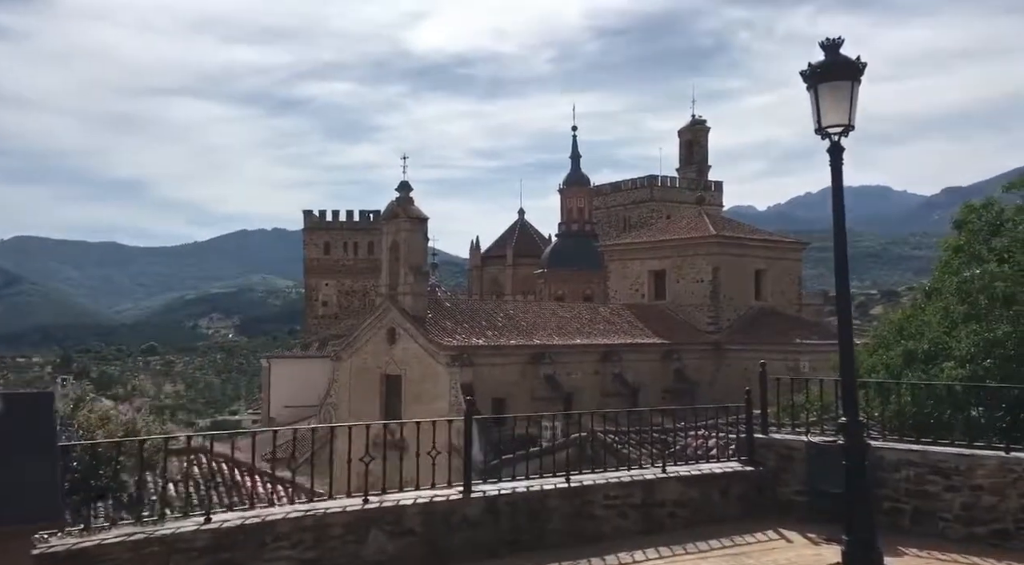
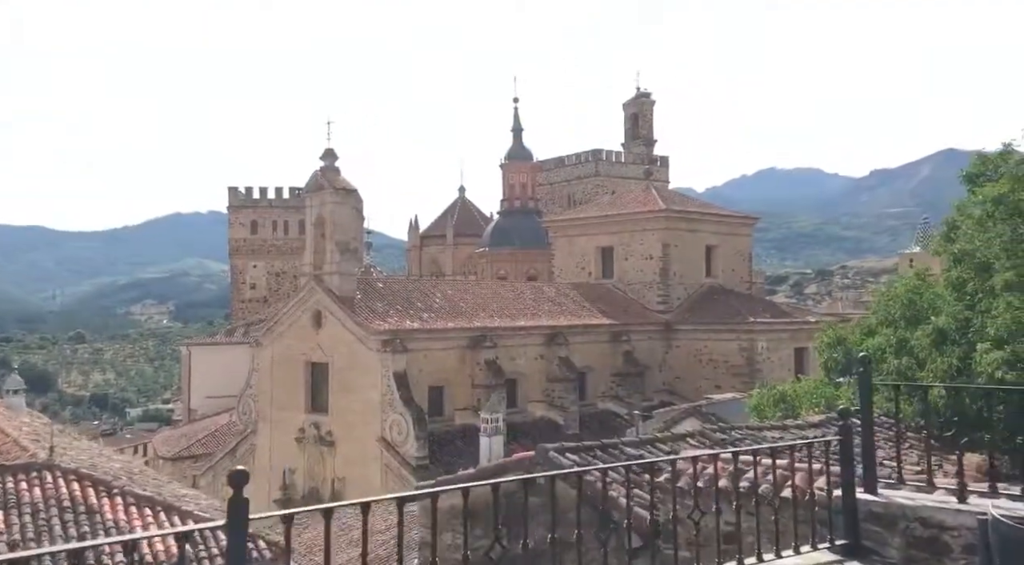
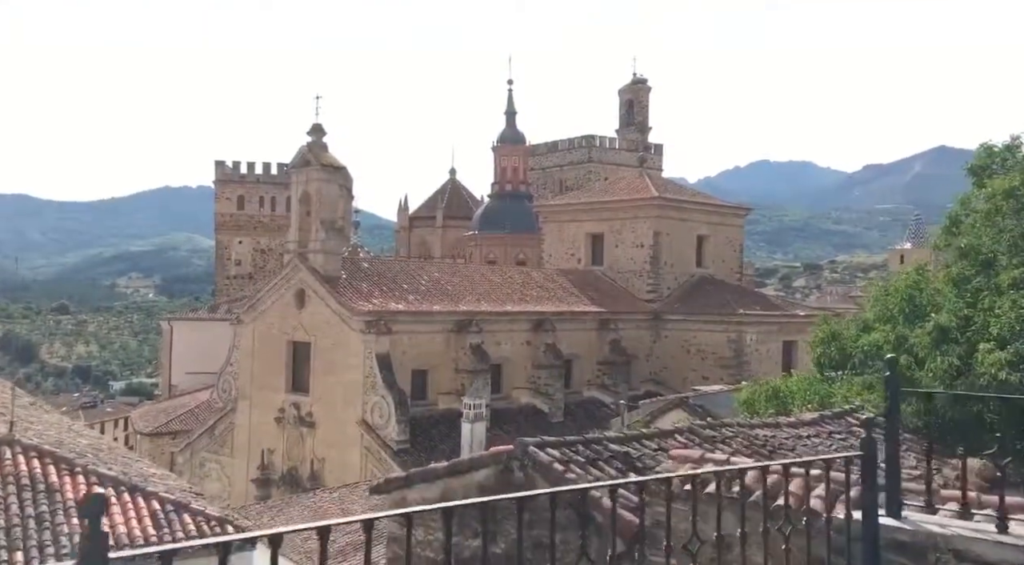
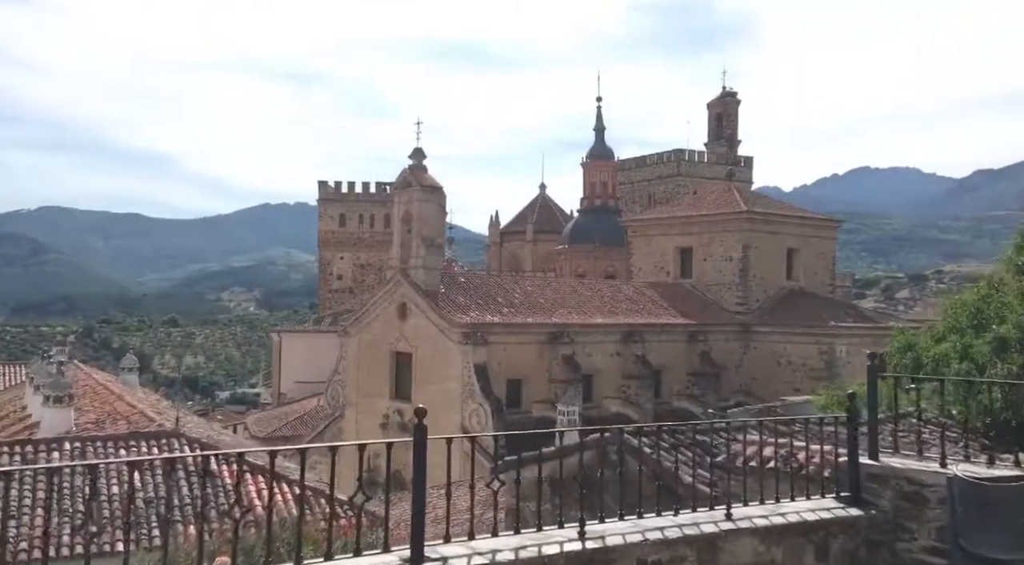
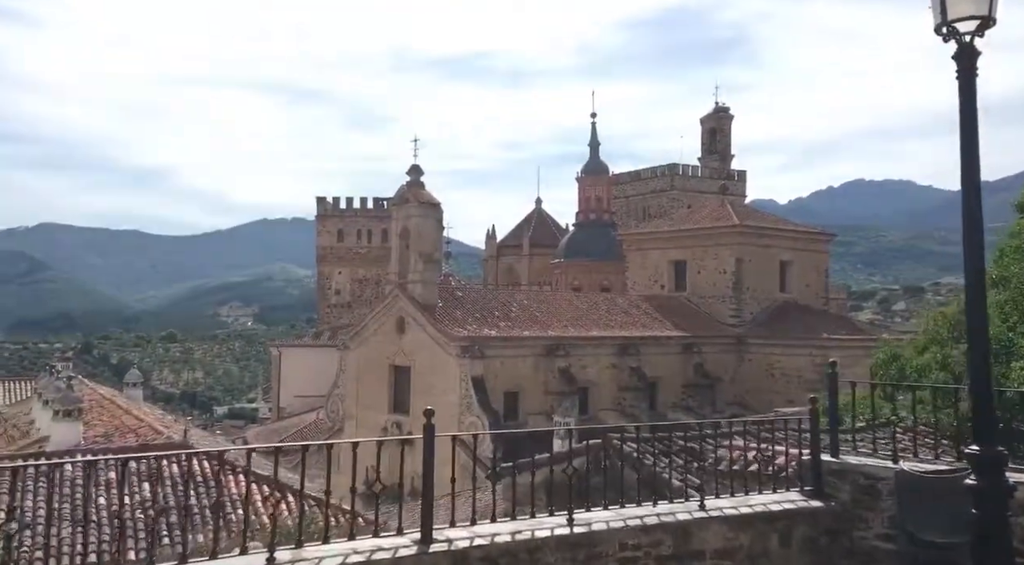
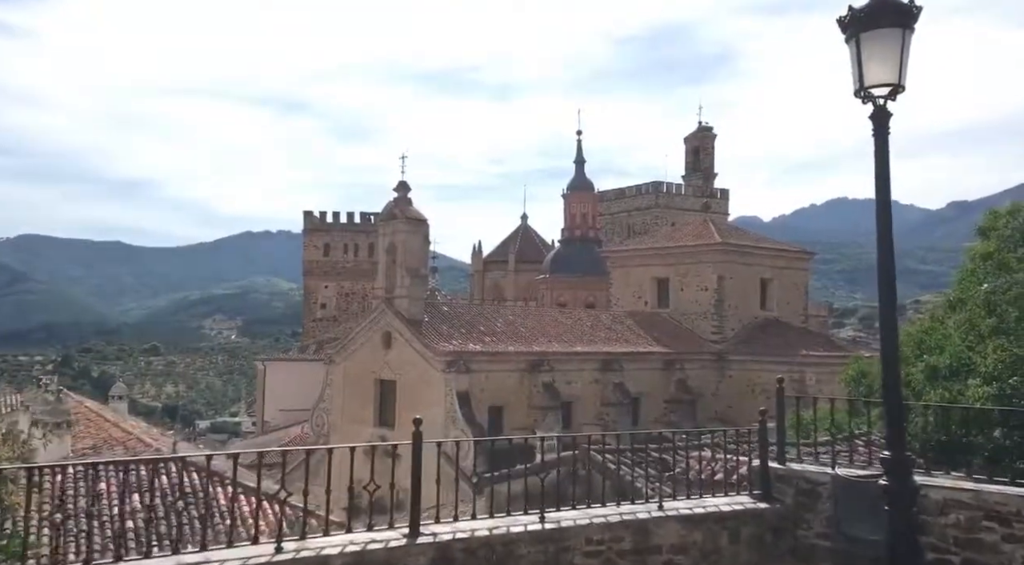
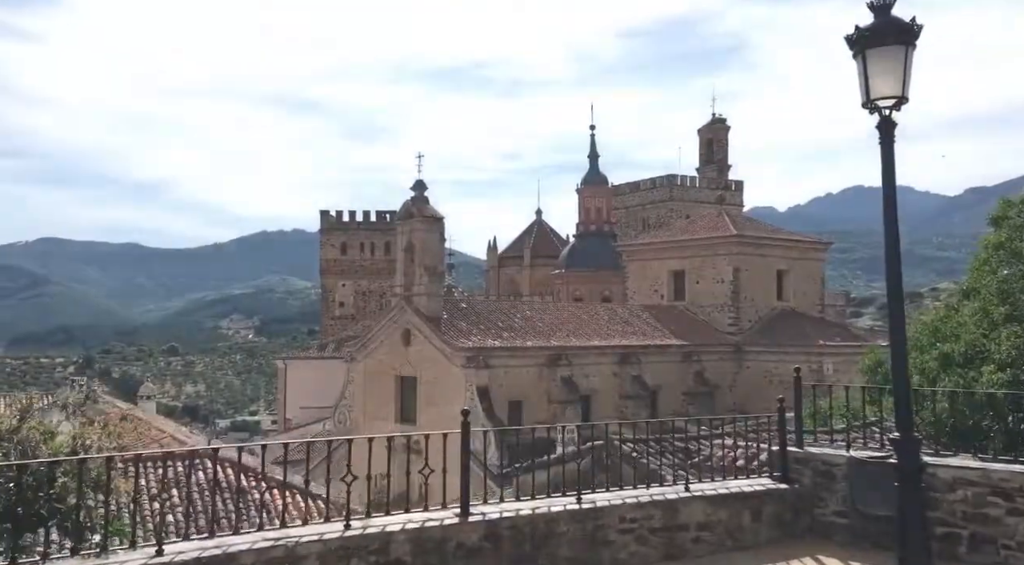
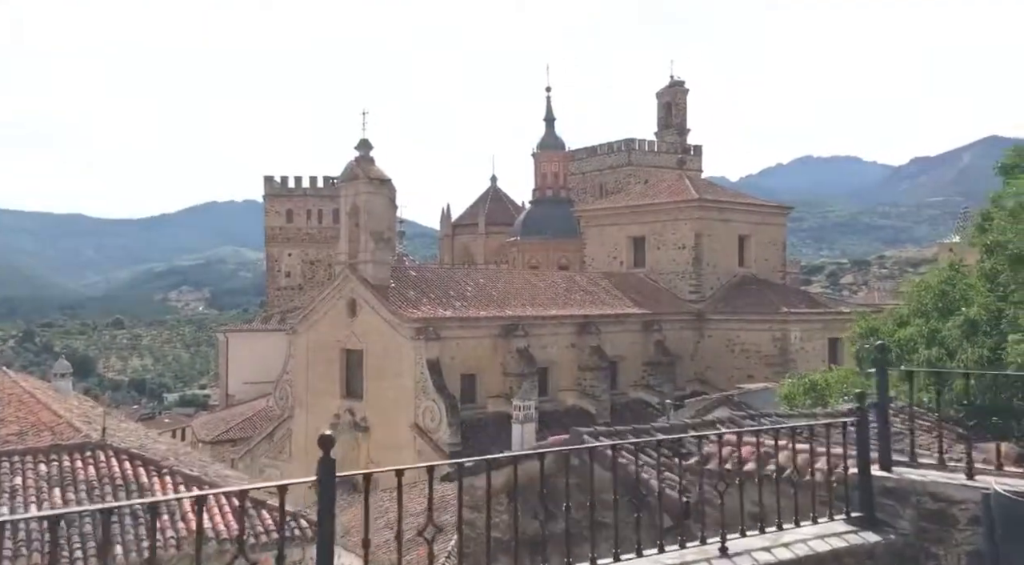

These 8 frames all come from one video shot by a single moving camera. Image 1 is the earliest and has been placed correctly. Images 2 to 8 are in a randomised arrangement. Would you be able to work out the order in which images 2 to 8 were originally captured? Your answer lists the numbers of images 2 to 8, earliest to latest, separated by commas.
7, 6, 5, 4, 8, 2, 3
